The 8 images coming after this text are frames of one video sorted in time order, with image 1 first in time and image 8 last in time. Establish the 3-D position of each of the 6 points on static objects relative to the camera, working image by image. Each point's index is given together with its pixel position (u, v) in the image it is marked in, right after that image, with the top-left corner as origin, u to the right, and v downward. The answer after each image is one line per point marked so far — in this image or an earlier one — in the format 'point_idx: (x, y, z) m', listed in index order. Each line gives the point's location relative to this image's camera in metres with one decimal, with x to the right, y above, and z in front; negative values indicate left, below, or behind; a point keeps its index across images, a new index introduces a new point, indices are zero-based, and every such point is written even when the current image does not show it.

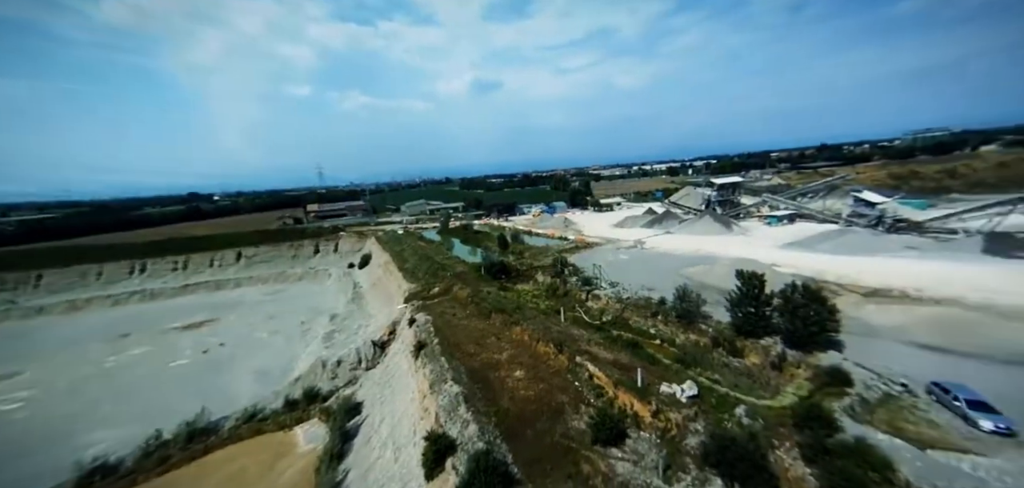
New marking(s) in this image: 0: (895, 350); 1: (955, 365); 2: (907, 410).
0: (+14.8, -4.1, +14.8) m
1: (+15.3, -4.2, +13.4) m
2: (+11.7, -4.9, +11.4) m
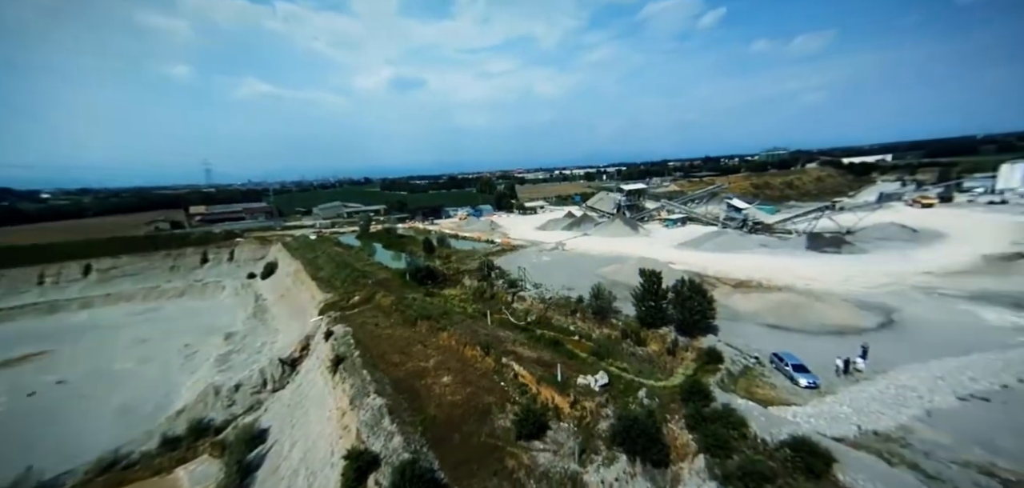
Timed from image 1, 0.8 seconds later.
0: (+11.4, -4.1, +18.2) m
1: (+12.2, -4.1, +16.9) m
2: (+9.0, -4.9, +14.2) m
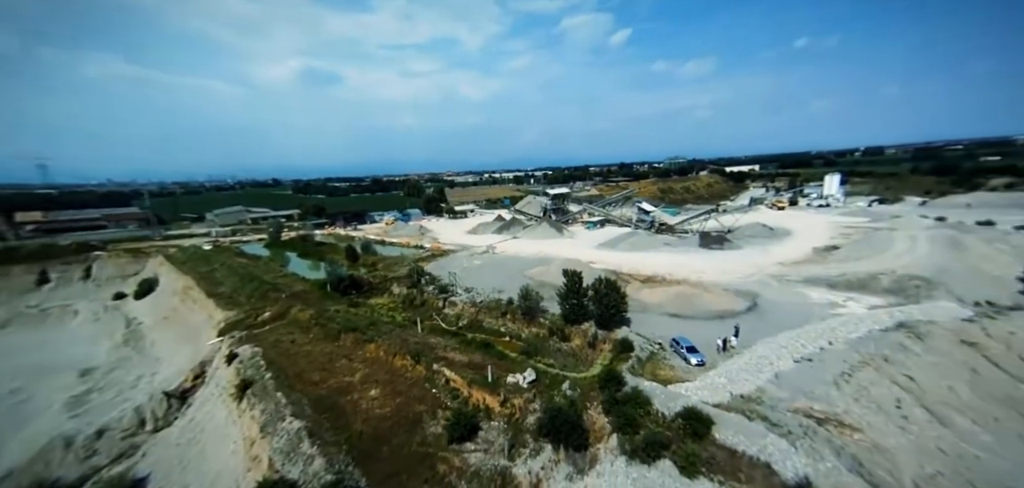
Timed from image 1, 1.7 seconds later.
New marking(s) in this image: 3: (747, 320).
0: (+7.8, -4.0, +20.5) m
1: (+8.8, -4.1, +19.3) m
2: (+6.2, -4.8, +16.1) m
3: (+11.5, -3.8, +19.5) m
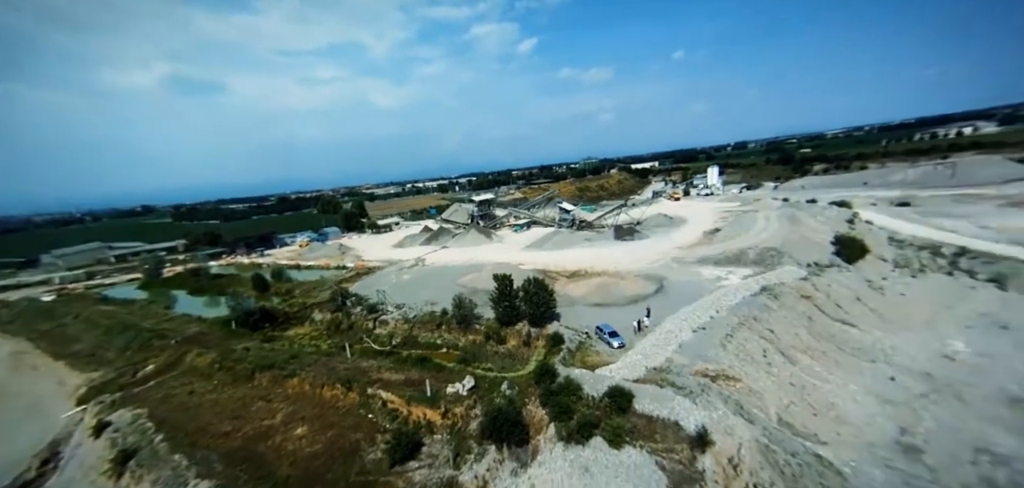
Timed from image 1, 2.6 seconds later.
0: (+4.1, -3.8, +21.9) m
1: (+5.3, -3.7, +20.9) m
2: (+3.4, -4.6, +17.3) m
3: (+7.9, -3.2, +21.5) m
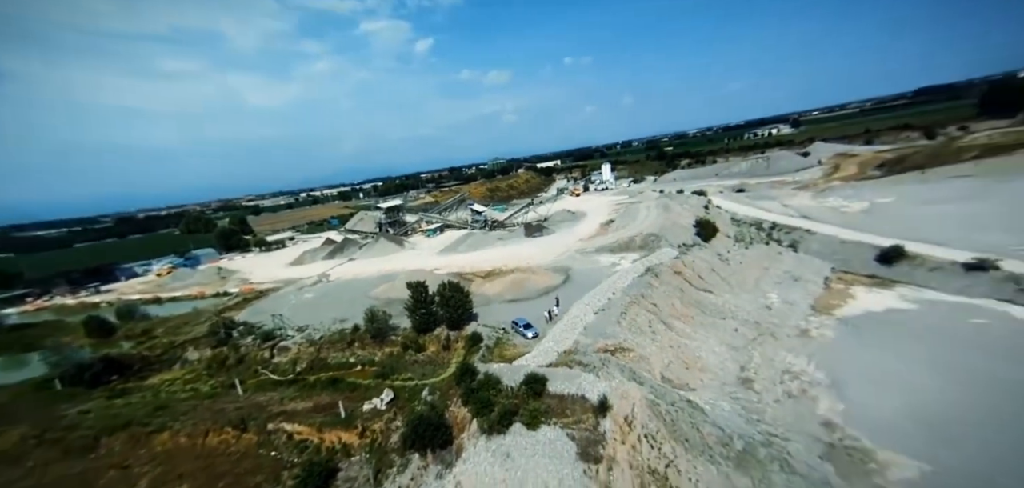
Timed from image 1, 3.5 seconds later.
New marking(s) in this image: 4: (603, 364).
0: (-0.7, -3.6, +22.5) m
1: (+0.7, -3.5, +21.8) m
2: (-0.4, -4.5, +17.9) m
3: (+3.1, -2.8, +23.0) m
4: (+3.0, -4.0, +13.0) m
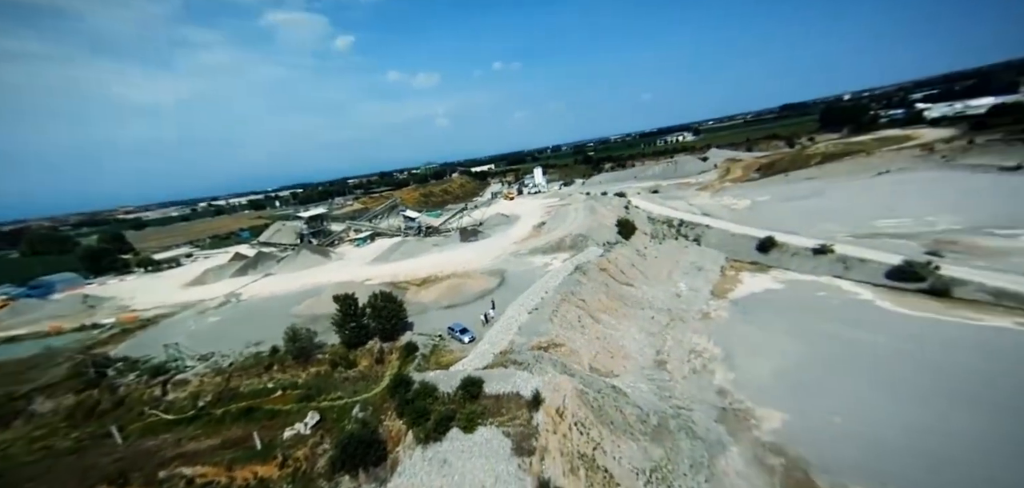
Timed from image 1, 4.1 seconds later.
0: (-4.4, -3.9, +22.1) m
1: (-2.9, -3.7, +21.7) m
2: (-3.2, -4.7, +17.6) m
3: (-0.7, -3.0, +23.3) m
4: (+0.9, -4.1, +13.4) m
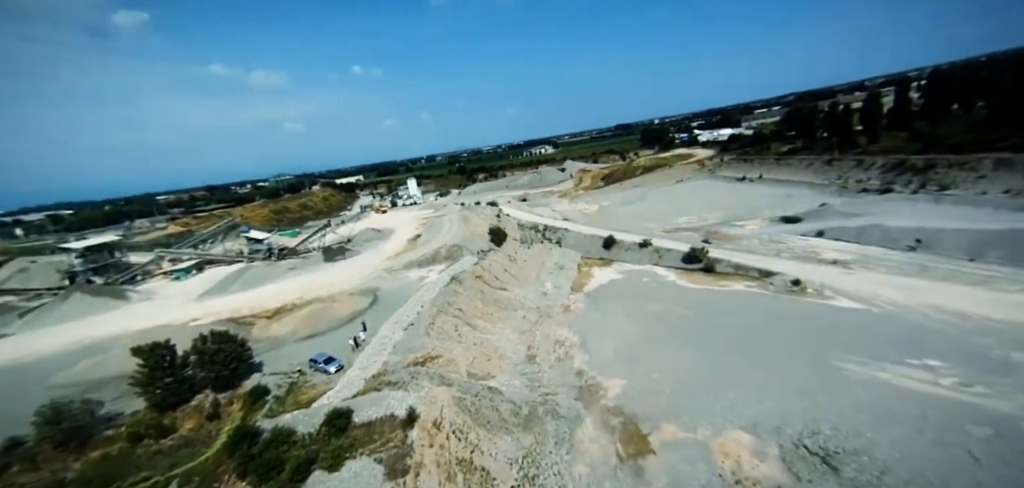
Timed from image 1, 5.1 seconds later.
0: (-10.8, -4.7, +19.7) m
1: (-9.3, -4.5, +19.8) m
2: (-8.3, -5.3, +15.7) m
3: (-7.7, -3.8, +21.9) m
4: (-3.1, -4.4, +13.0) m
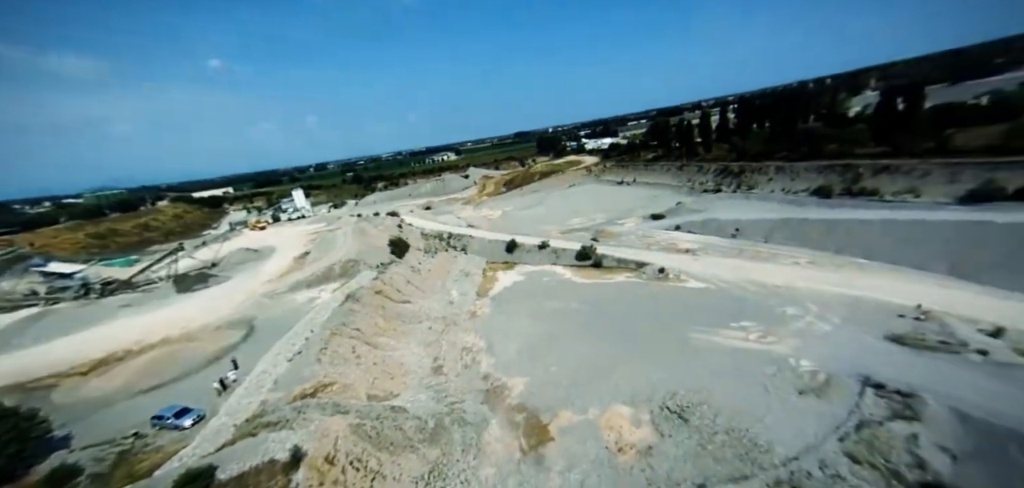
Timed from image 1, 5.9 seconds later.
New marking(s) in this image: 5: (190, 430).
0: (-15.2, -5.9, +16.0) m
1: (-13.7, -5.5, +16.4) m
2: (-11.6, -6.2, +12.8) m
3: (-12.8, -4.8, +19.0) m
4: (-6.0, -4.9, +11.6) m
5: (-10.3, -5.9, +13.2) m
